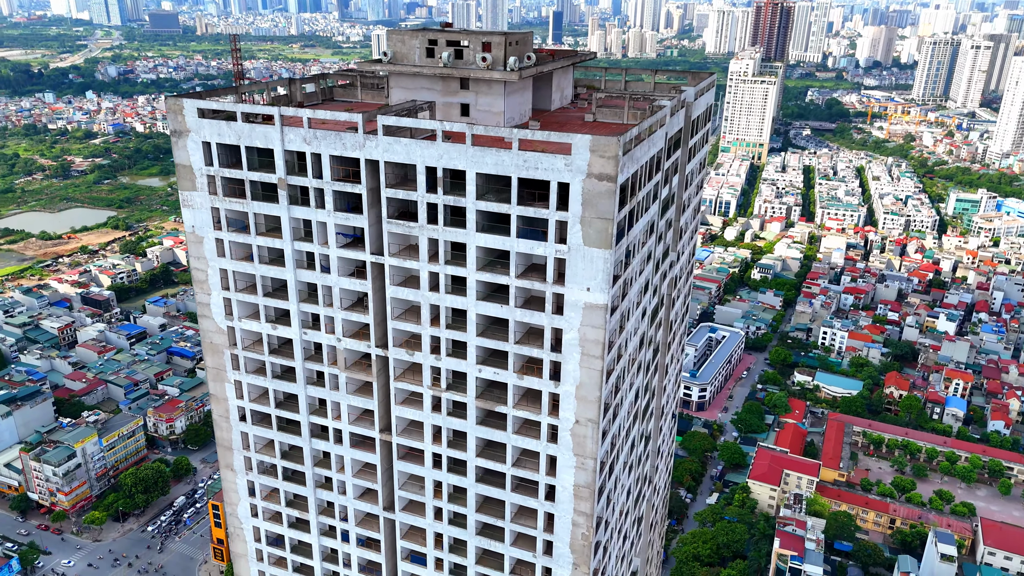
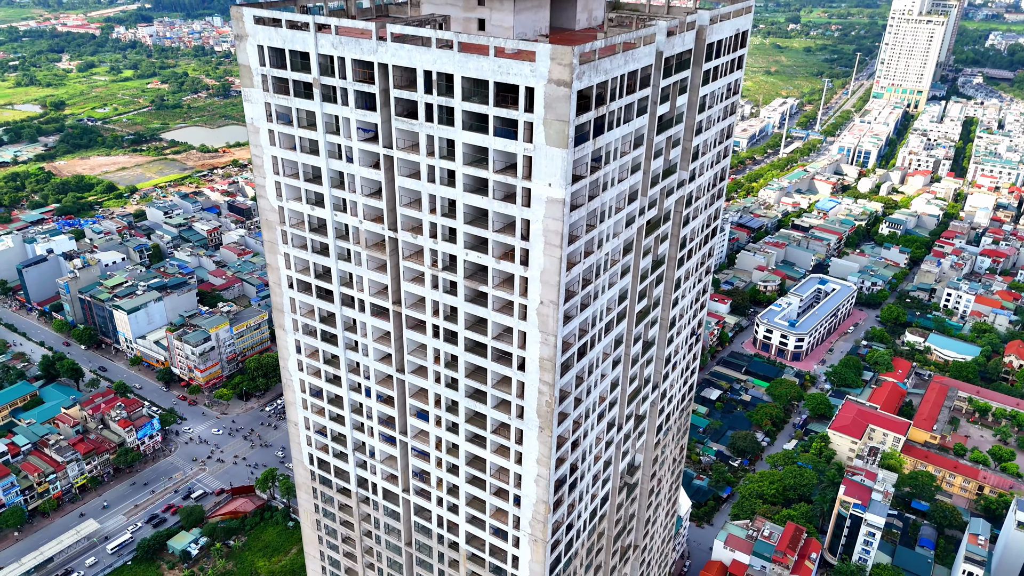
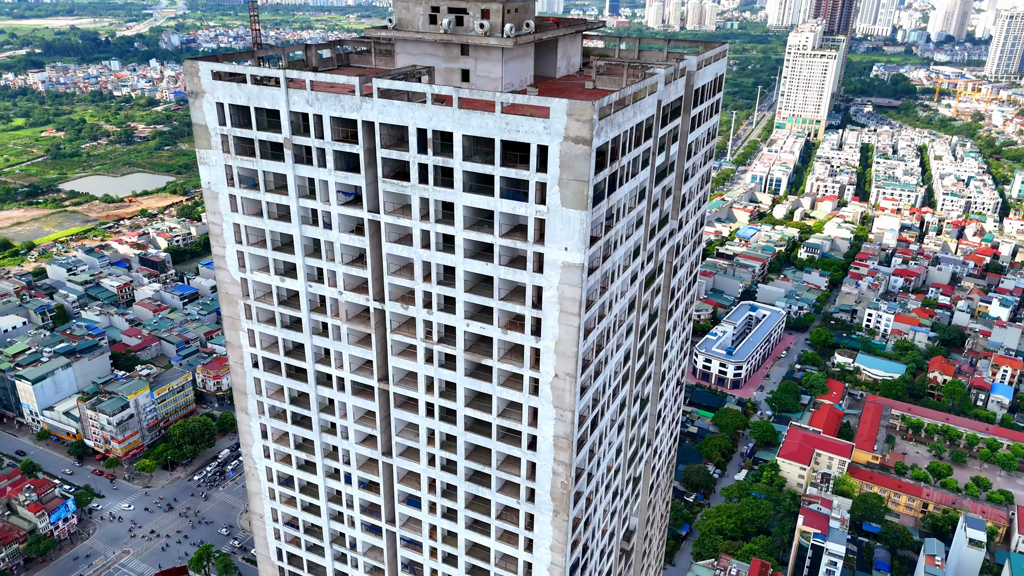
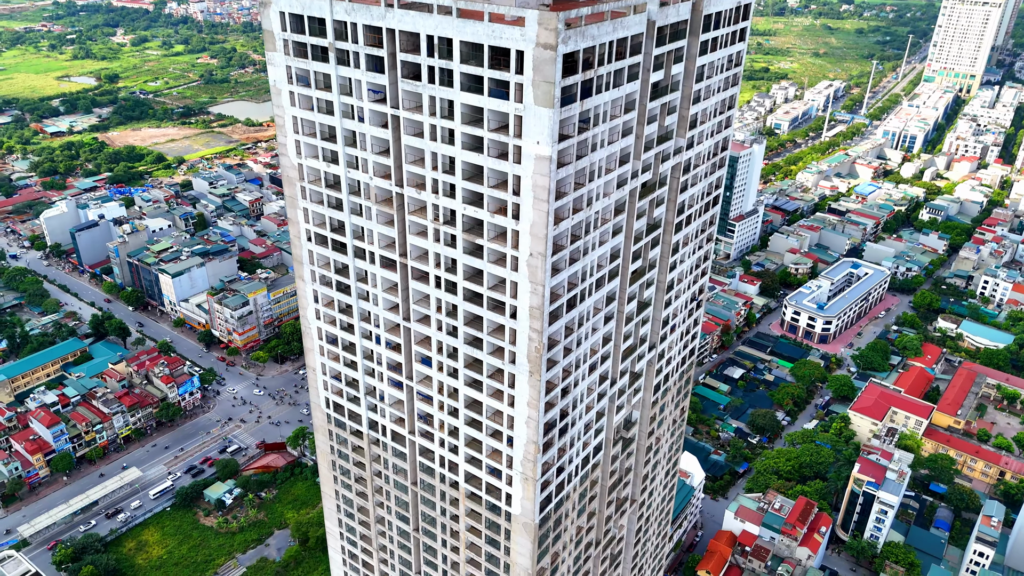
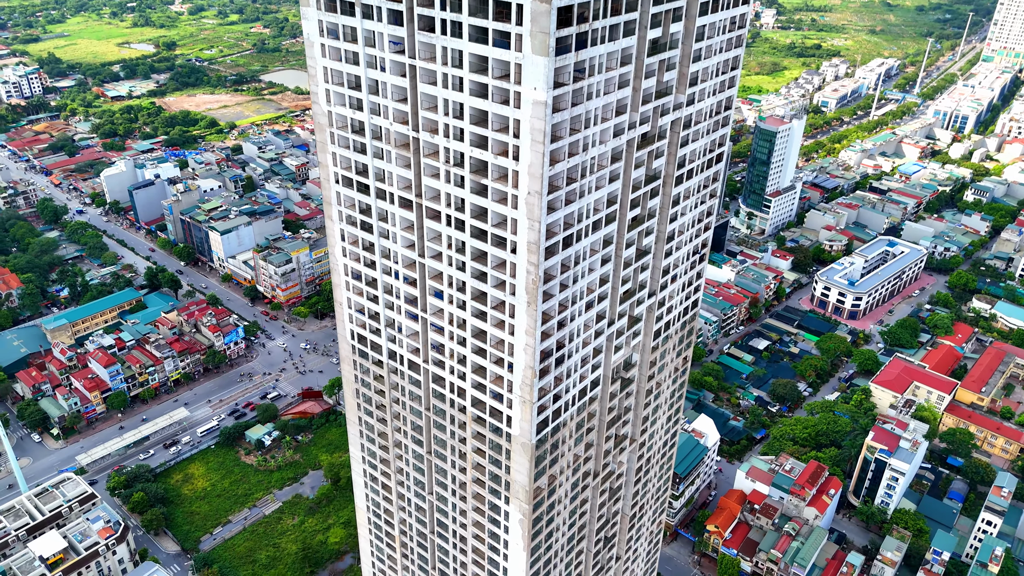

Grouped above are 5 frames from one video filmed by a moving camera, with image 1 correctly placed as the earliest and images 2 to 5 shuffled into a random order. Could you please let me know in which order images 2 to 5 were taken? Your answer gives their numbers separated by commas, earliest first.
3, 2, 4, 5
